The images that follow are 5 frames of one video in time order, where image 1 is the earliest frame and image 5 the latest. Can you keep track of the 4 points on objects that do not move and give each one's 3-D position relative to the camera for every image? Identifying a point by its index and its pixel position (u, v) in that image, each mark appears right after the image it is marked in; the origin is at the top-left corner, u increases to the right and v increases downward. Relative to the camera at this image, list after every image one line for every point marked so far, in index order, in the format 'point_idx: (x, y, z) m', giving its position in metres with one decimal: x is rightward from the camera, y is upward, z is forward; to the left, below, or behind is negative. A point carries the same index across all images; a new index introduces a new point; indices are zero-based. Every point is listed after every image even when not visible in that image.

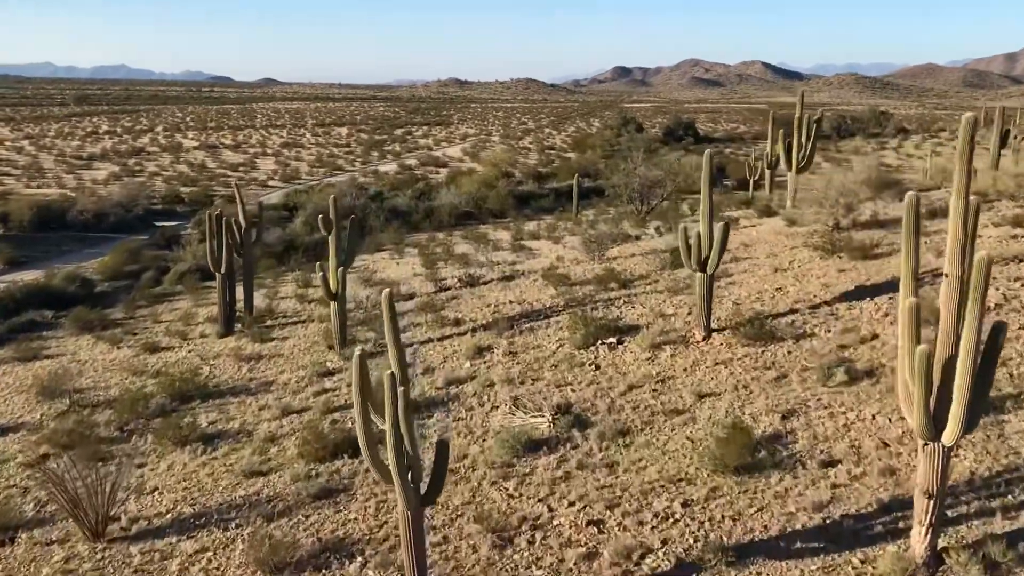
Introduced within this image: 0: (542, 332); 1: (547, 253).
0: (+0.3, -0.5, +10.6) m
1: (+0.6, +0.6, +16.8) m
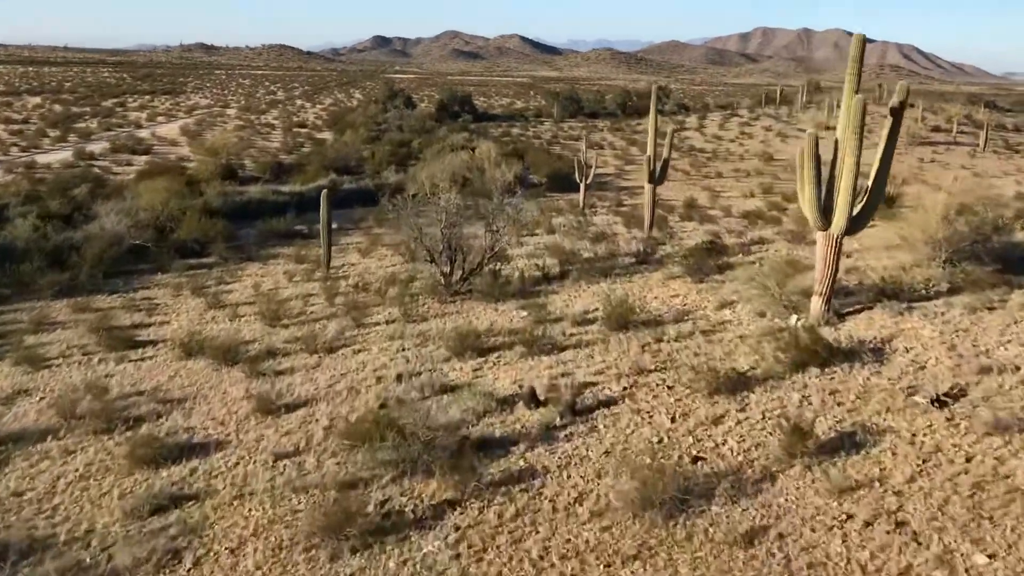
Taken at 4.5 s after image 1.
0: (-0.4, -2.5, -0.7) m
1: (-1.6, -1.3, +5.3) m
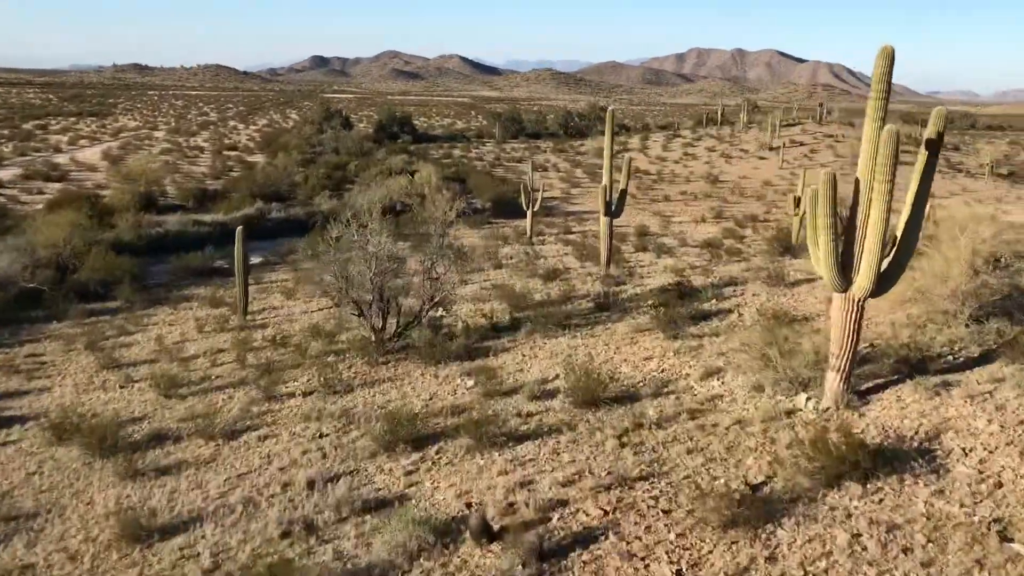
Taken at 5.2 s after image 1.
0: (-0.3, -2.8, -2.3) m
1: (-1.8, -1.7, +3.6) m
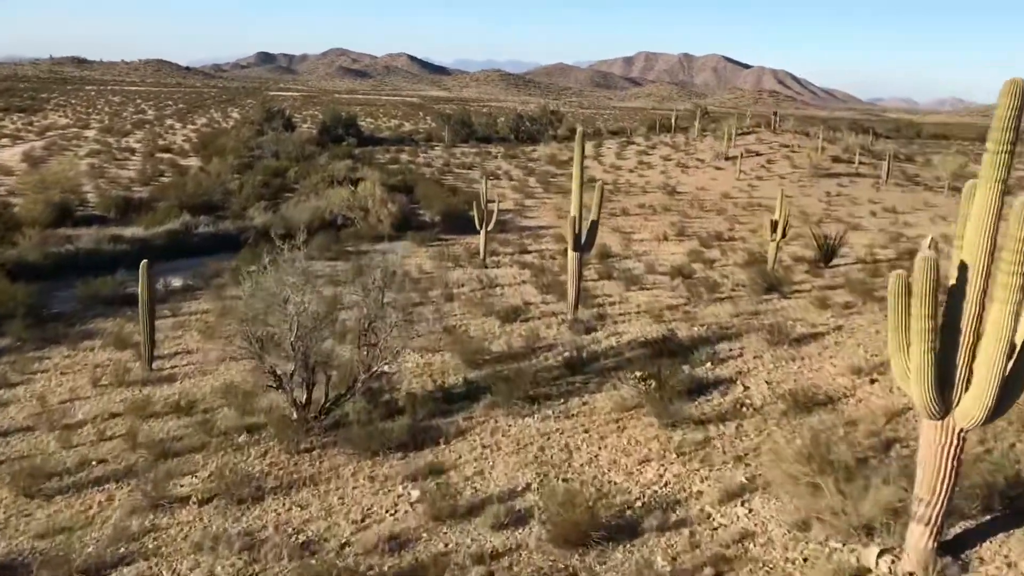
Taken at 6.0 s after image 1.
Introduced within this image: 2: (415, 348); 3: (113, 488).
0: (0.0, -3.4, -4.1) m
1: (-1.9, -2.3, +1.7) m
2: (-1.0, -0.7, +10.3) m
3: (-2.9, -1.5, +7.1) m
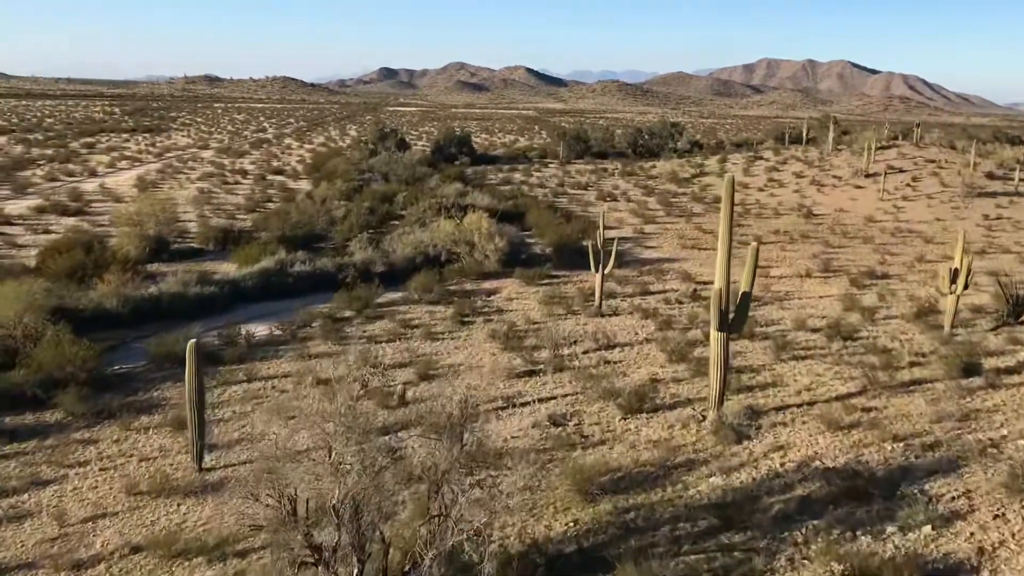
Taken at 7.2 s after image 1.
0: (-0.7, -4.0, -6.5) m
1: (-1.9, -3.0, -0.4) m
2: (+0.1, -1.5, +8.0) m
3: (-2.2, -2.2, +5.0) m
